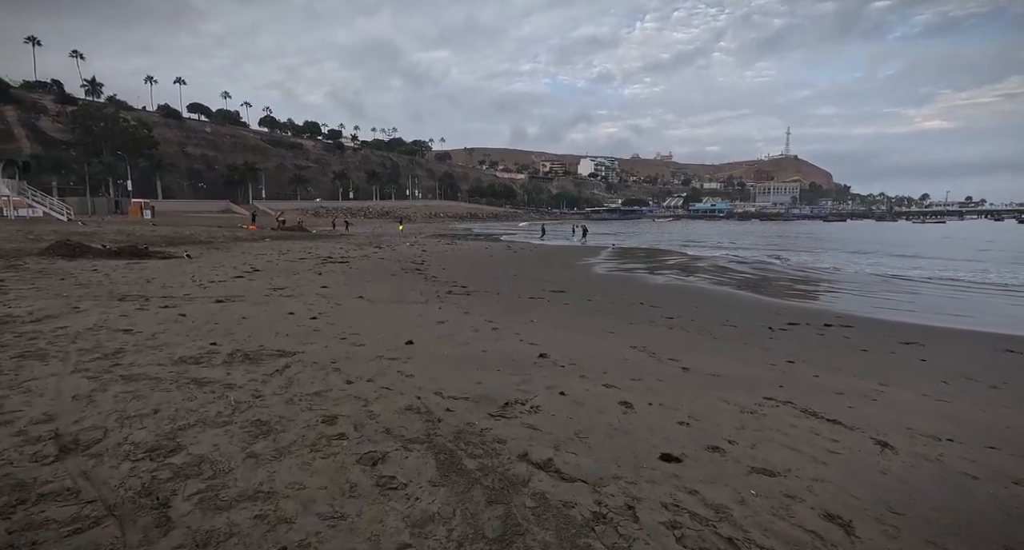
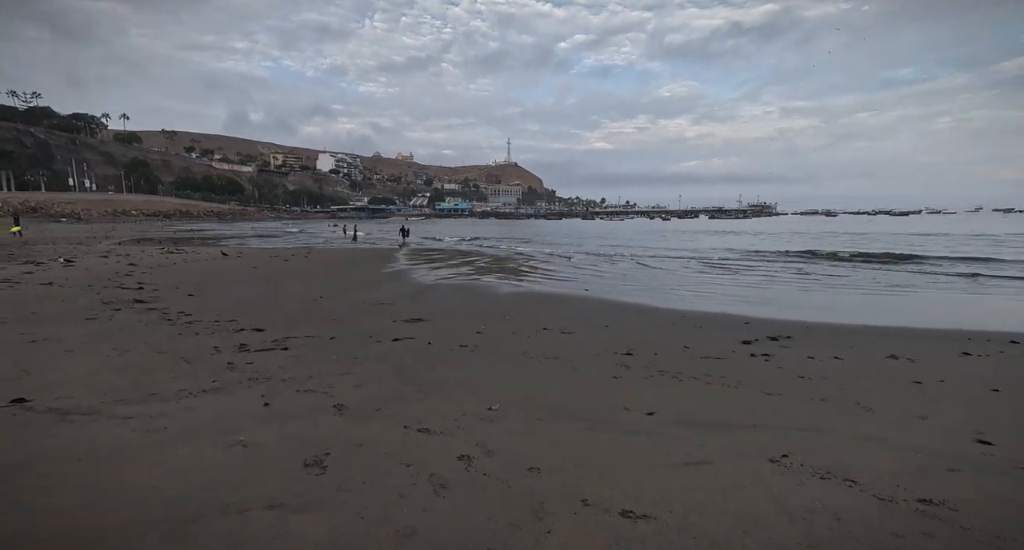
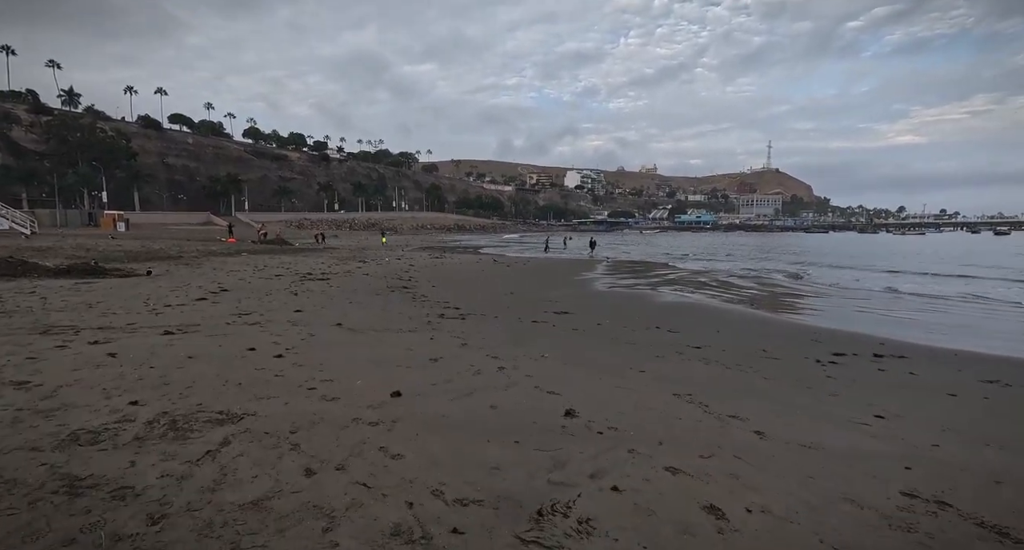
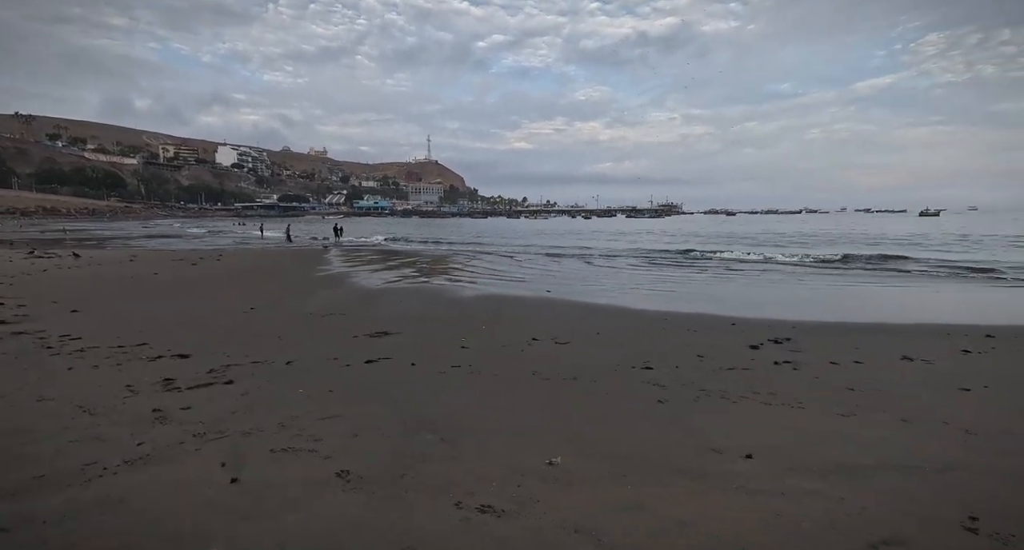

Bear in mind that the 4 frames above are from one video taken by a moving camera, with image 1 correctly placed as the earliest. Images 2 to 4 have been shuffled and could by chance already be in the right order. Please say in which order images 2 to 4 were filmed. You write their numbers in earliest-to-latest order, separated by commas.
3, 2, 4
